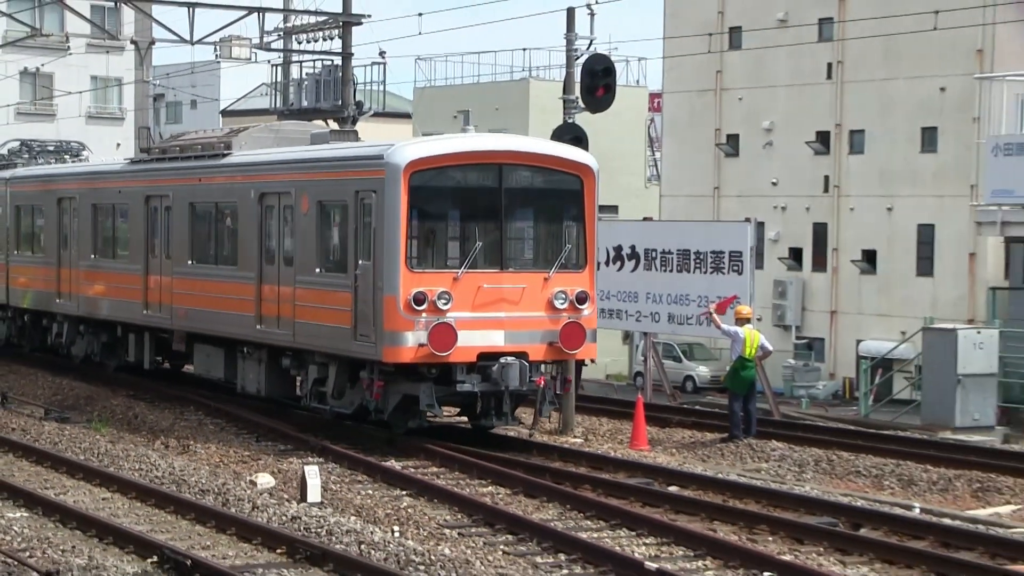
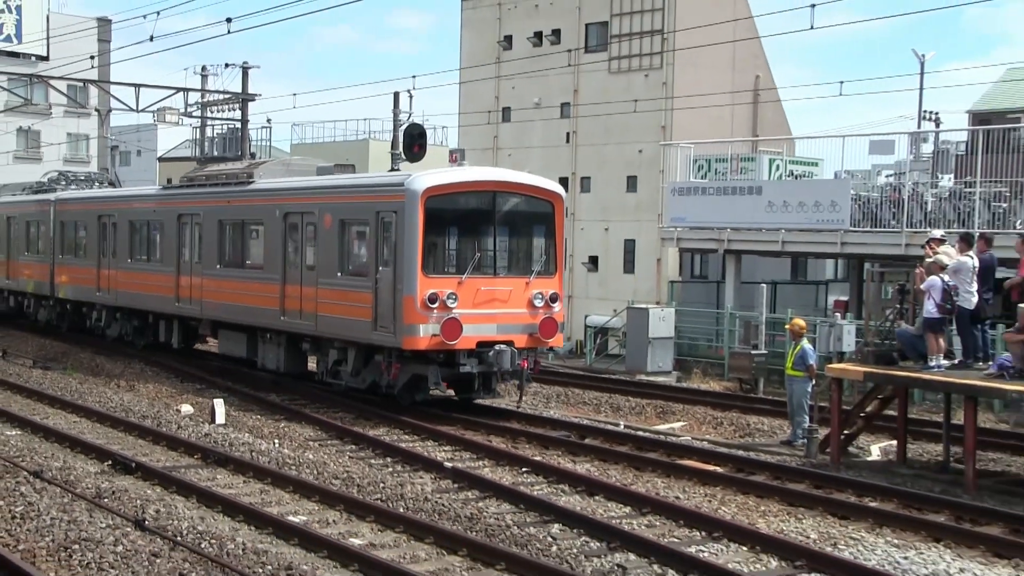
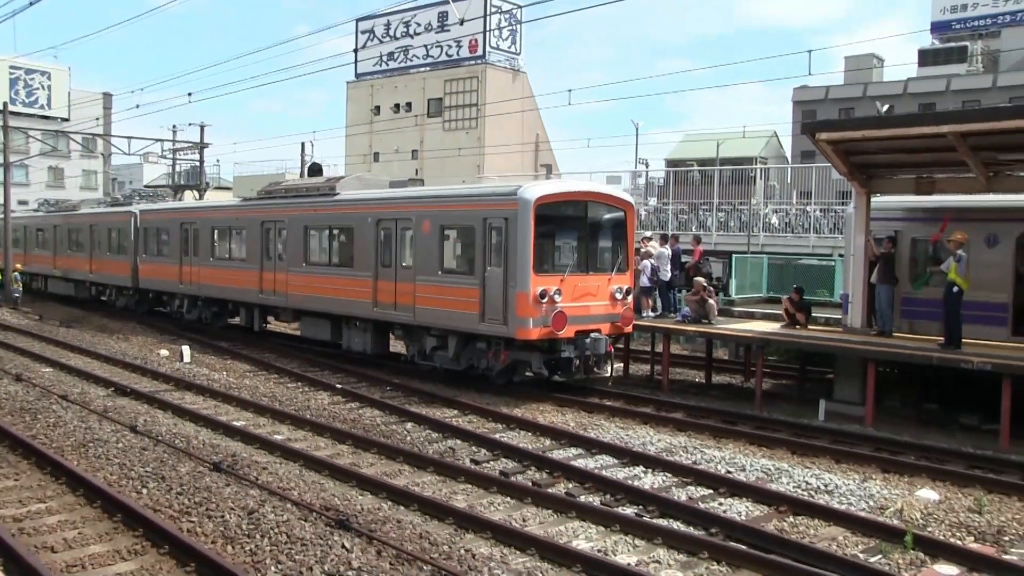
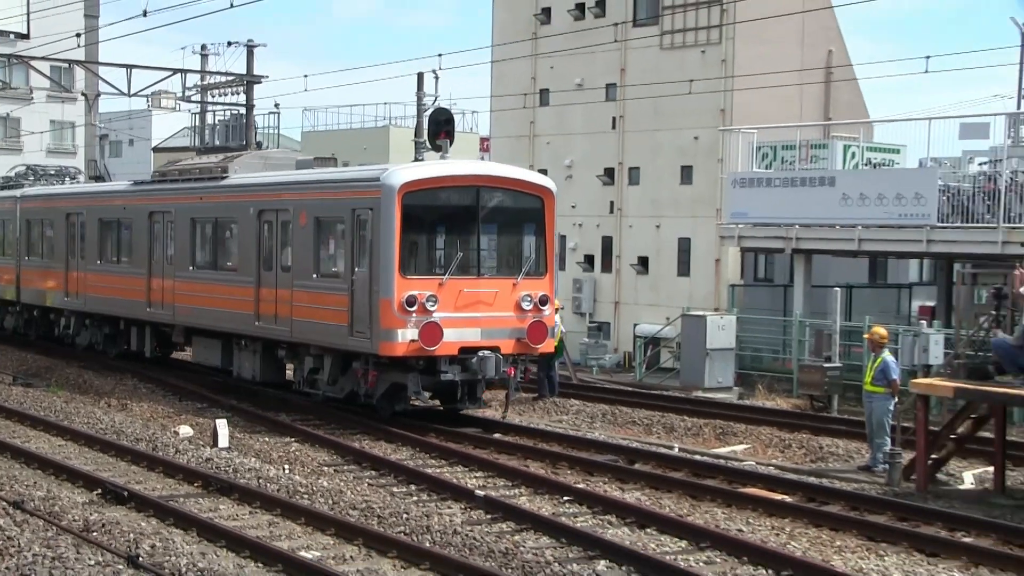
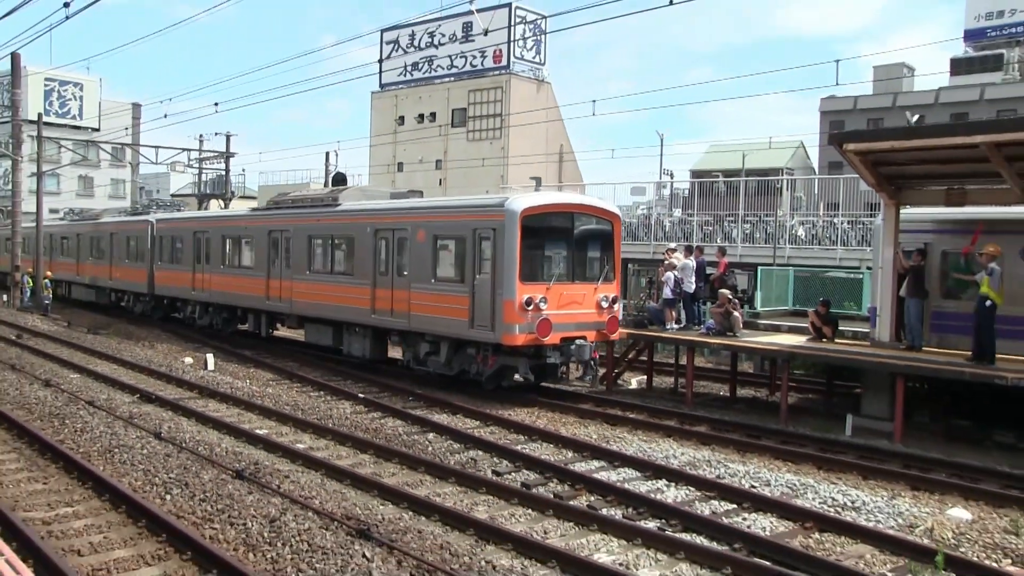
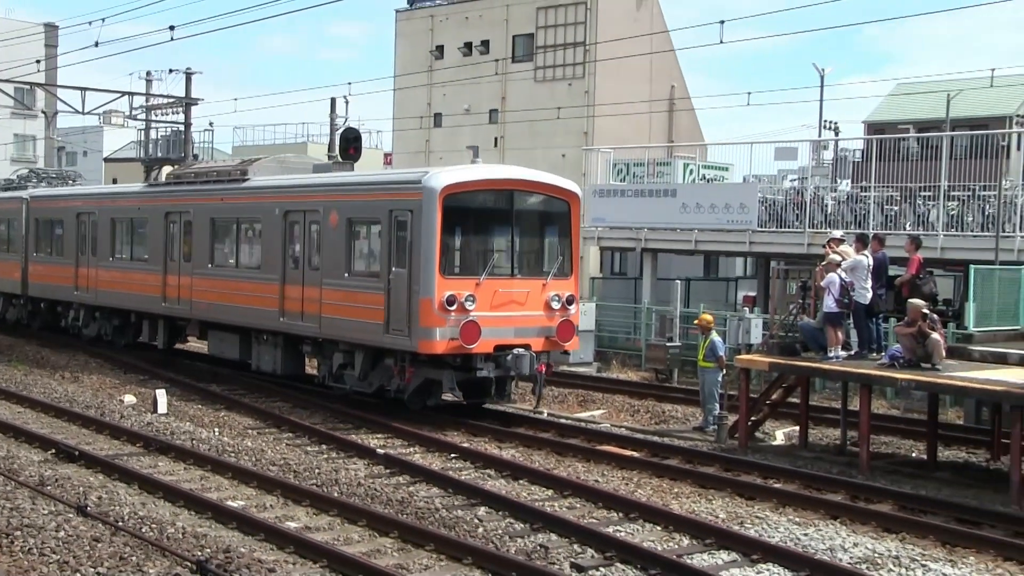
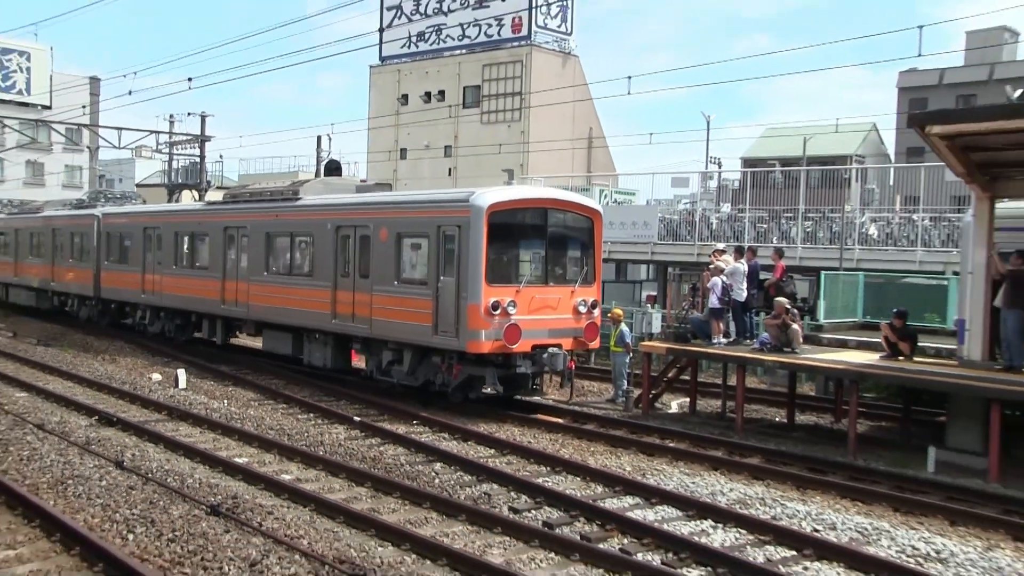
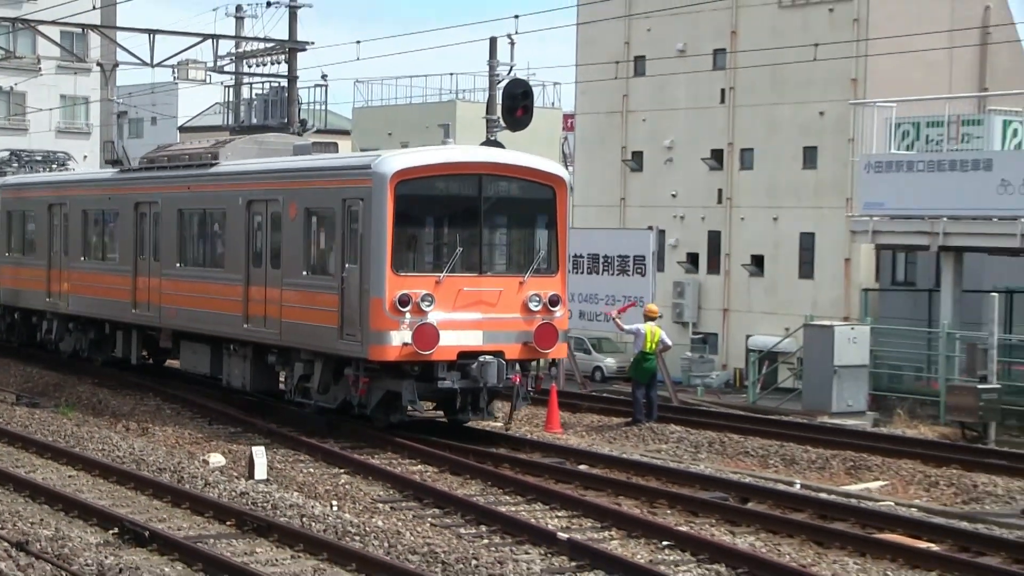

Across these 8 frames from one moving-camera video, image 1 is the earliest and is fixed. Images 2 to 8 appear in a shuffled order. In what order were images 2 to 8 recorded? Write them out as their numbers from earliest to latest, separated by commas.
8, 4, 2, 6, 7, 5, 3
